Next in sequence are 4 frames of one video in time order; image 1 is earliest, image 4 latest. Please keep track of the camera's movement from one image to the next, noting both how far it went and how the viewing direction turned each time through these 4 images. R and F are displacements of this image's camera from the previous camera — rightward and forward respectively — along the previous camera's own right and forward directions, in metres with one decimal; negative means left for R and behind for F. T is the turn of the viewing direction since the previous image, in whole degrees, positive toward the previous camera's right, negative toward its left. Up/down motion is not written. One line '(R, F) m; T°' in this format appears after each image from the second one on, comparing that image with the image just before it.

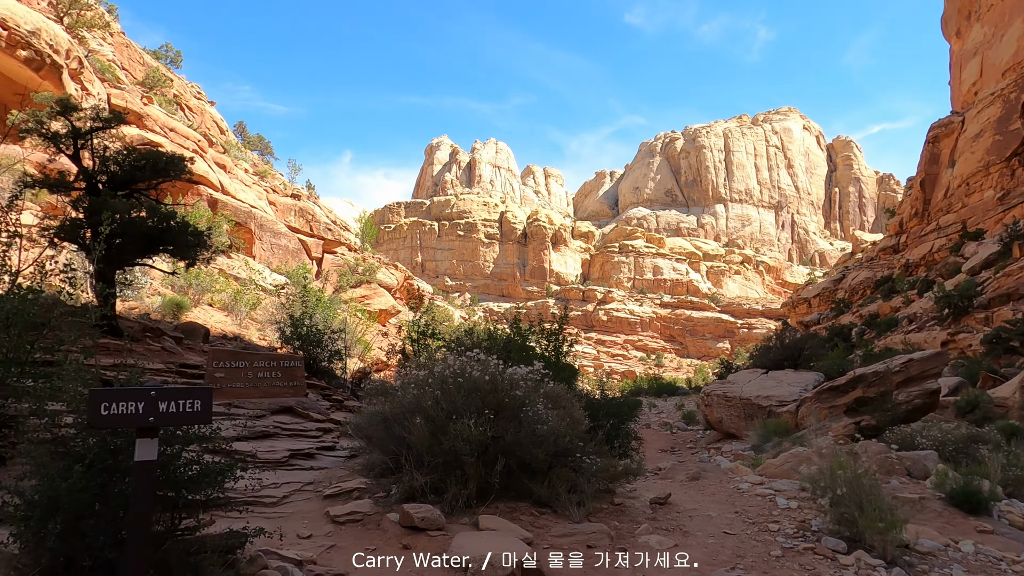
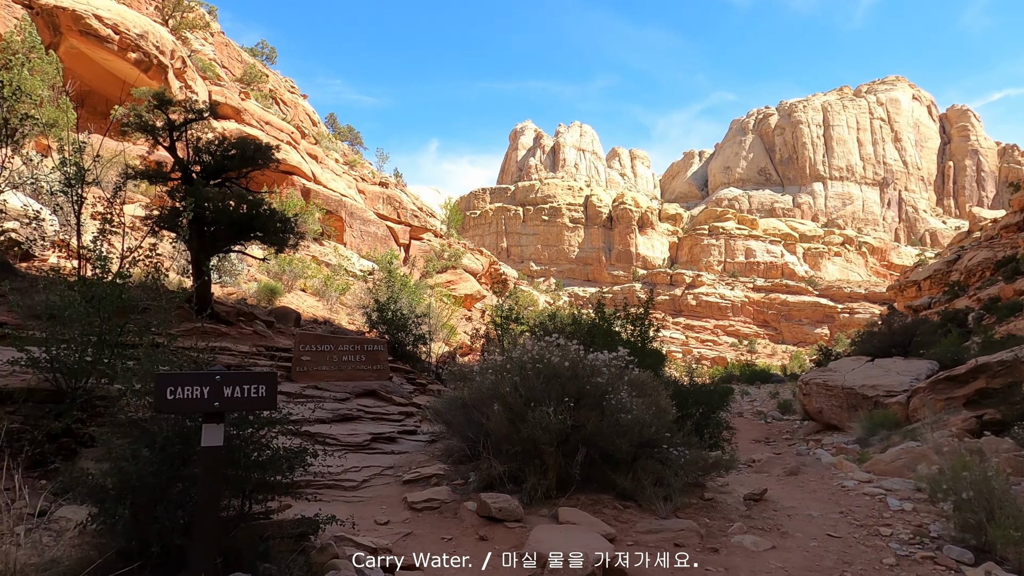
(0.0, +0.2) m; -7°
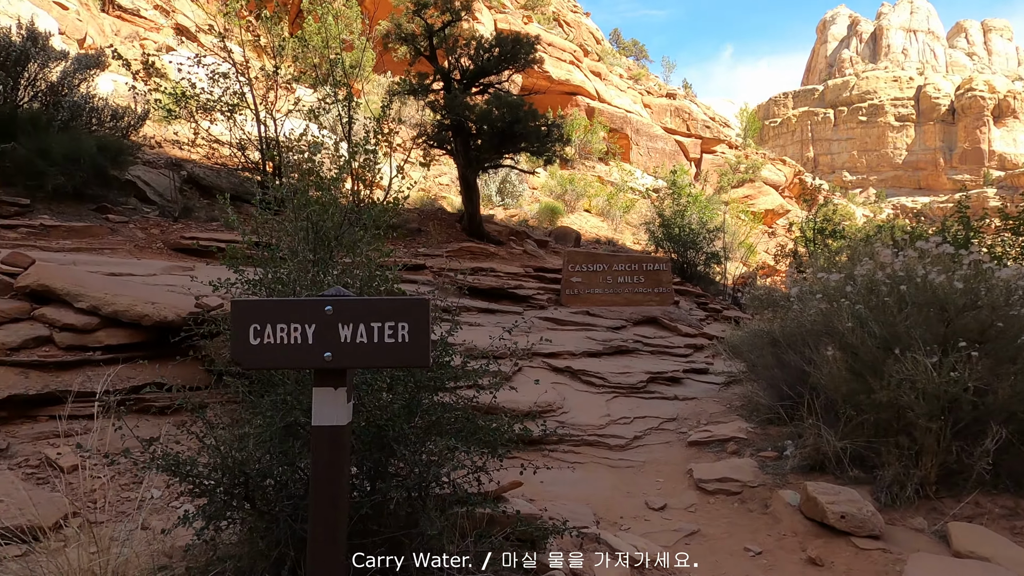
(-0.2, +1.4) m; -25°
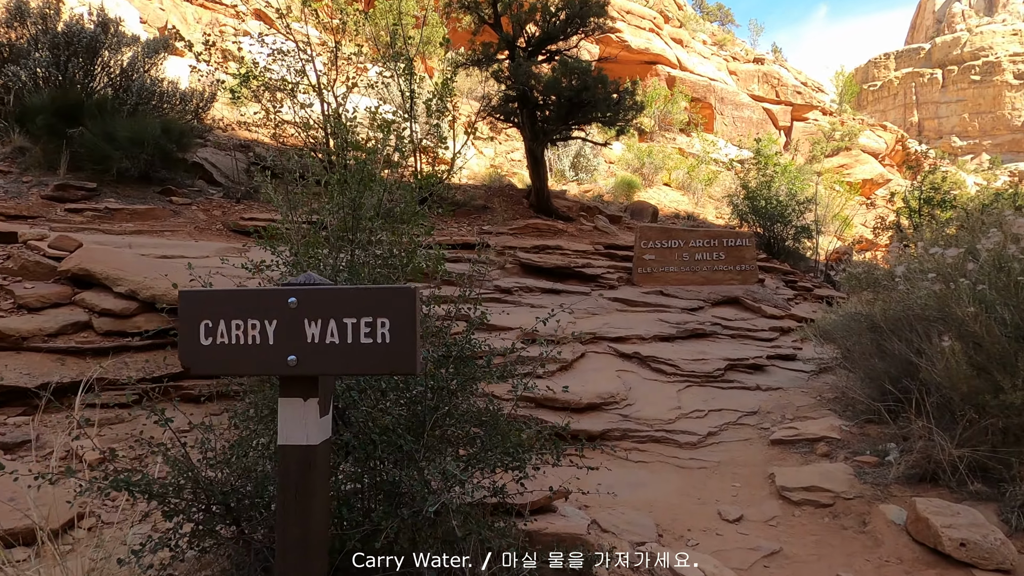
(+0.1, +0.3) m; -7°
